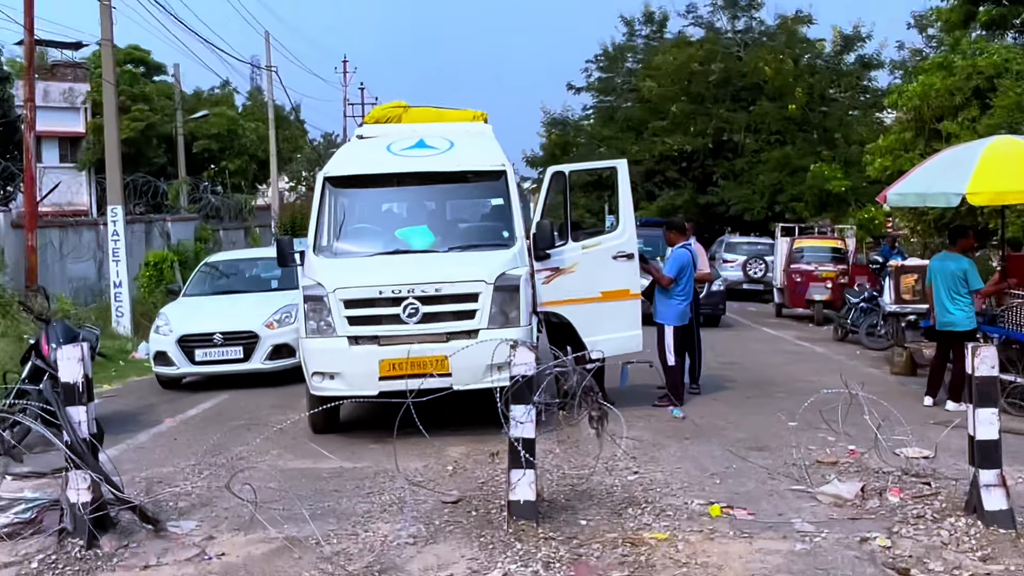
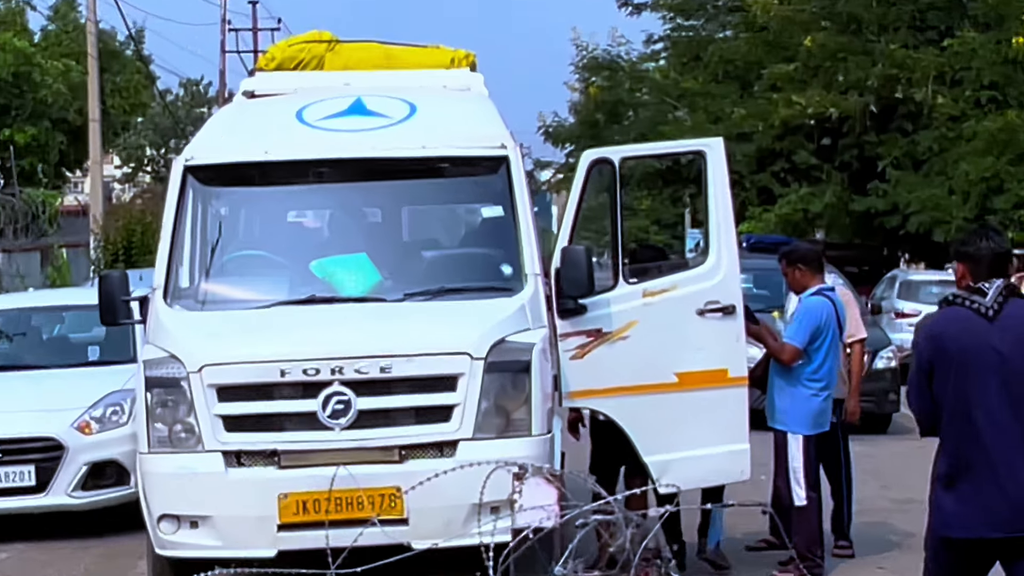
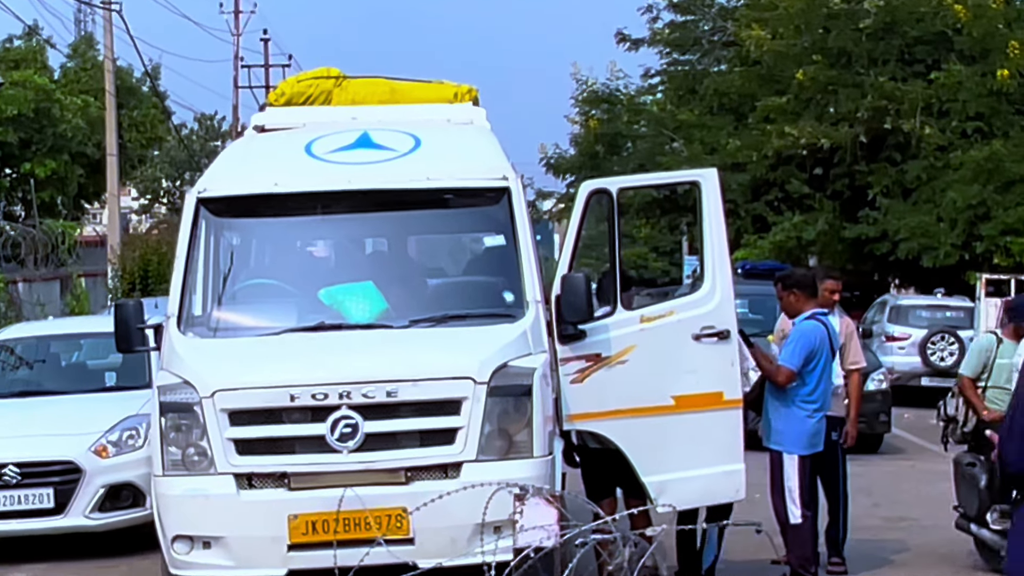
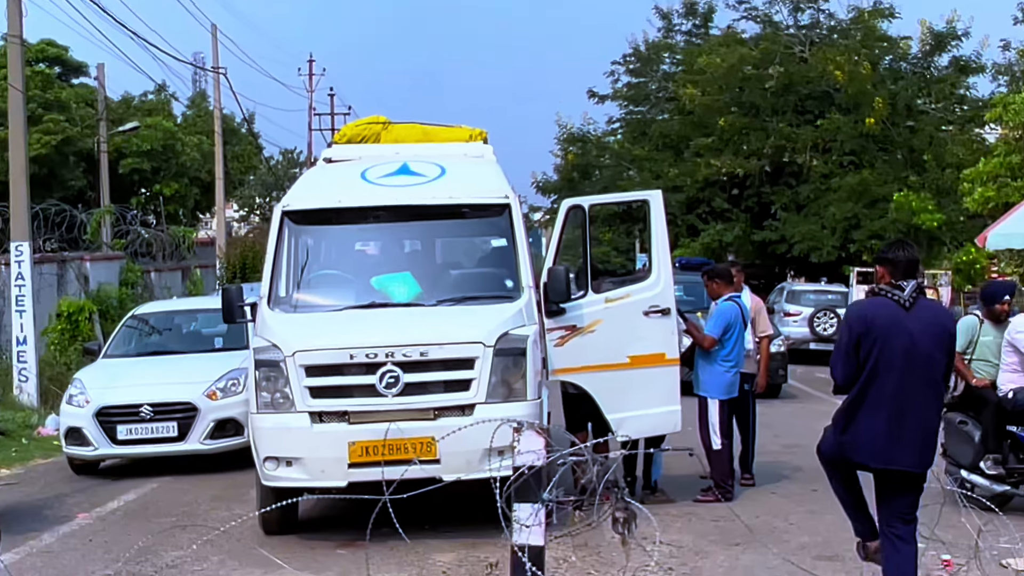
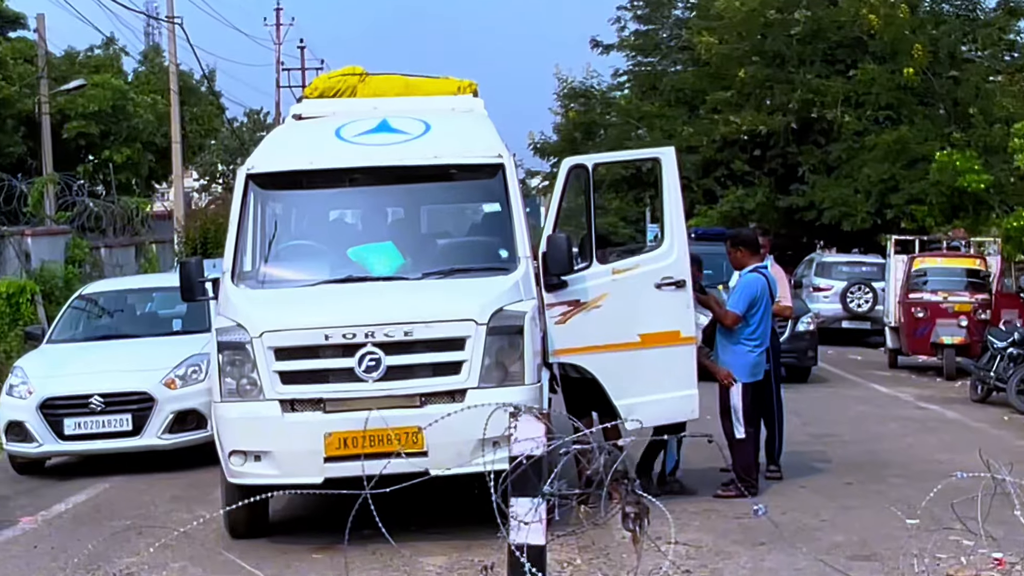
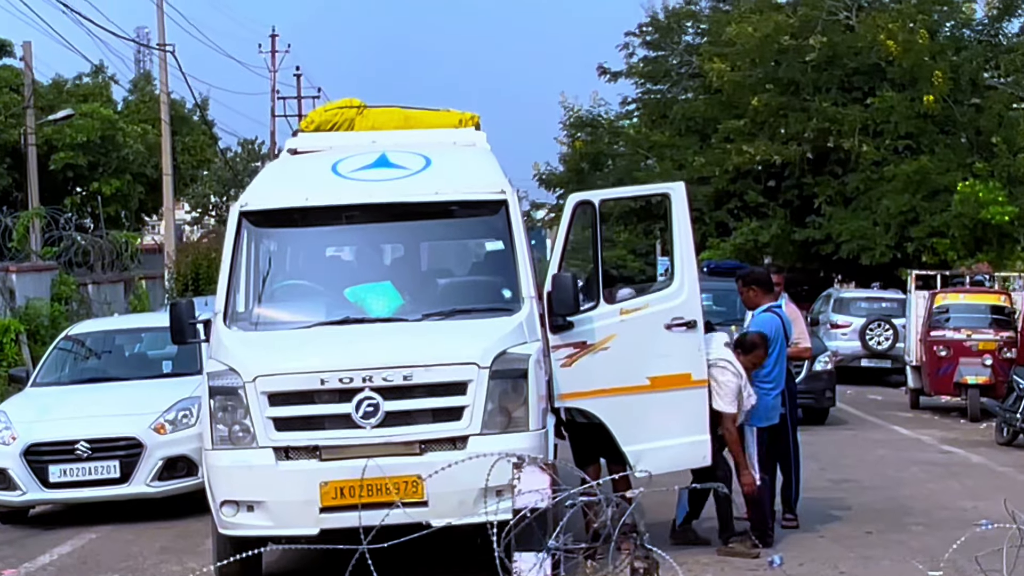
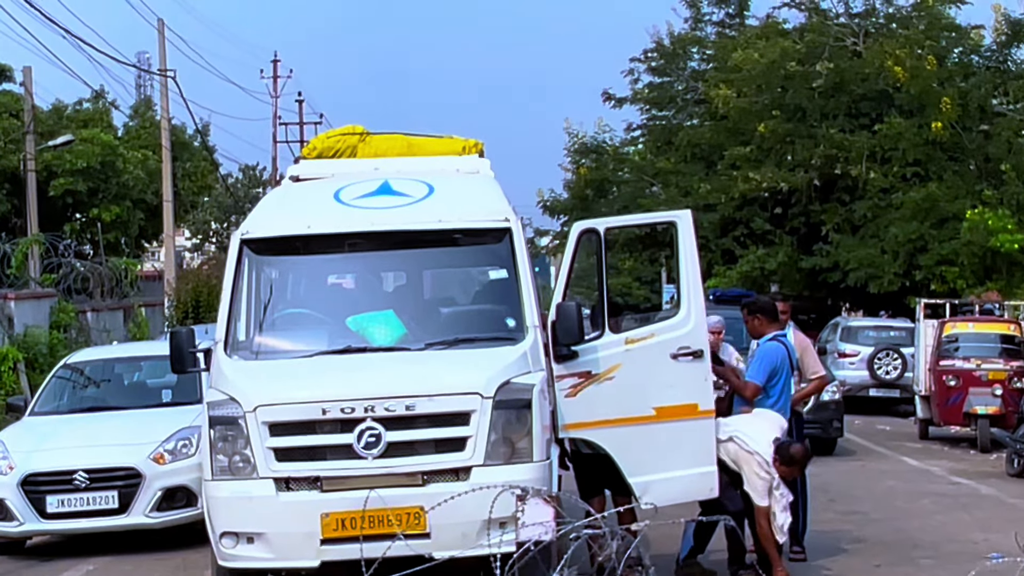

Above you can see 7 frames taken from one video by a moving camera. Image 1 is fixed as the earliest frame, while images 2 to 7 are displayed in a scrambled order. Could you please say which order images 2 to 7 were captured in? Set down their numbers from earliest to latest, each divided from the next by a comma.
5, 6, 7, 3, 4, 2
